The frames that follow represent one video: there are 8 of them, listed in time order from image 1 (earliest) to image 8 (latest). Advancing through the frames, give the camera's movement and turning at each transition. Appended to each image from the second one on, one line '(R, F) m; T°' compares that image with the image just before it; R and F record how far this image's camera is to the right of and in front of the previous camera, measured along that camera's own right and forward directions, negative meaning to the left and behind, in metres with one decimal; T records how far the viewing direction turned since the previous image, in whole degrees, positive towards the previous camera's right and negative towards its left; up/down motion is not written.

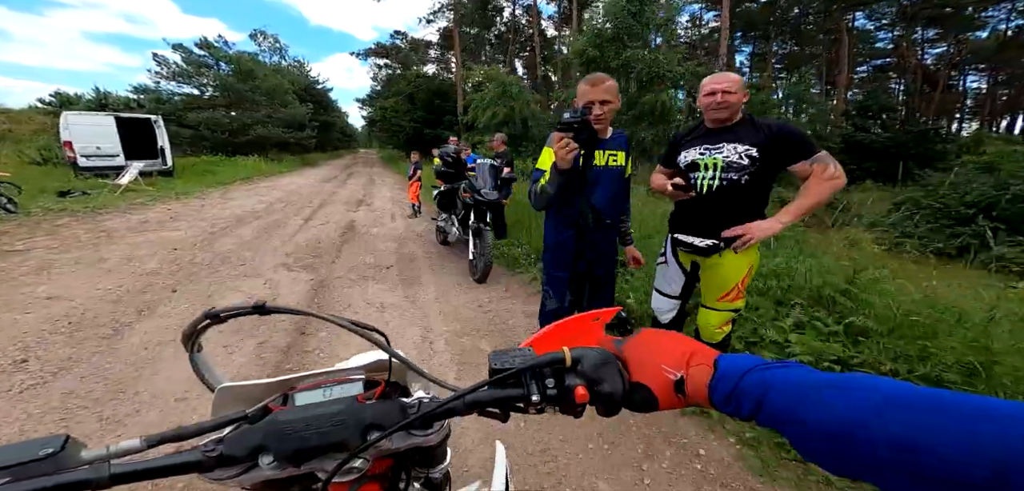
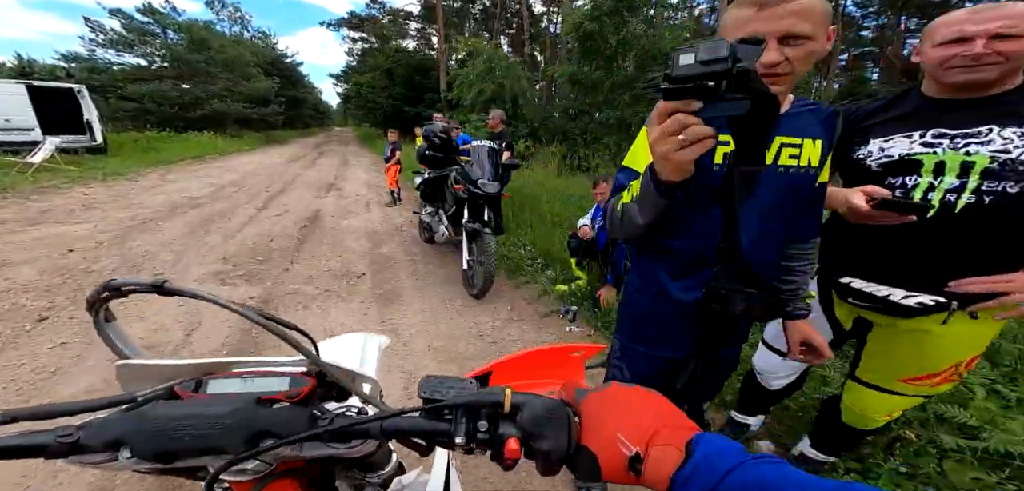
(-0.2, +0.9) m; +3°
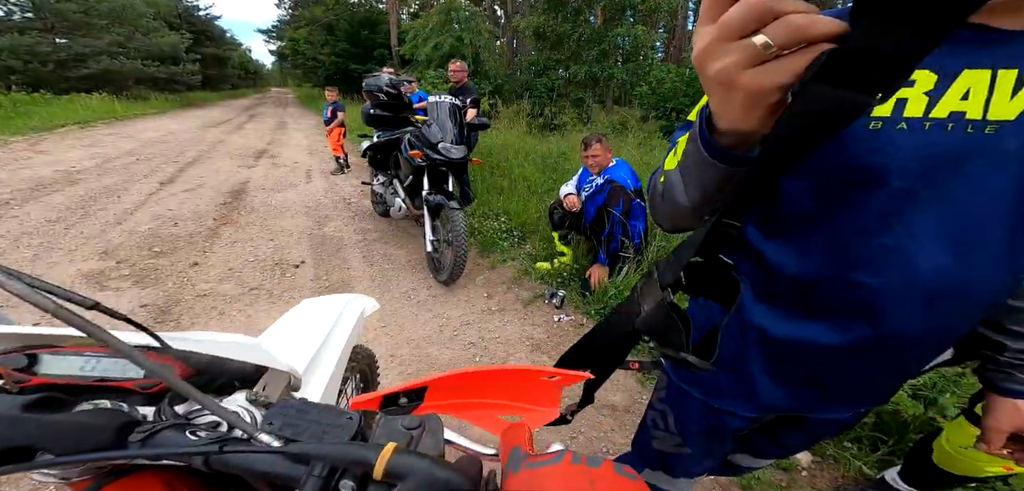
(-0.1, +0.6) m; +5°
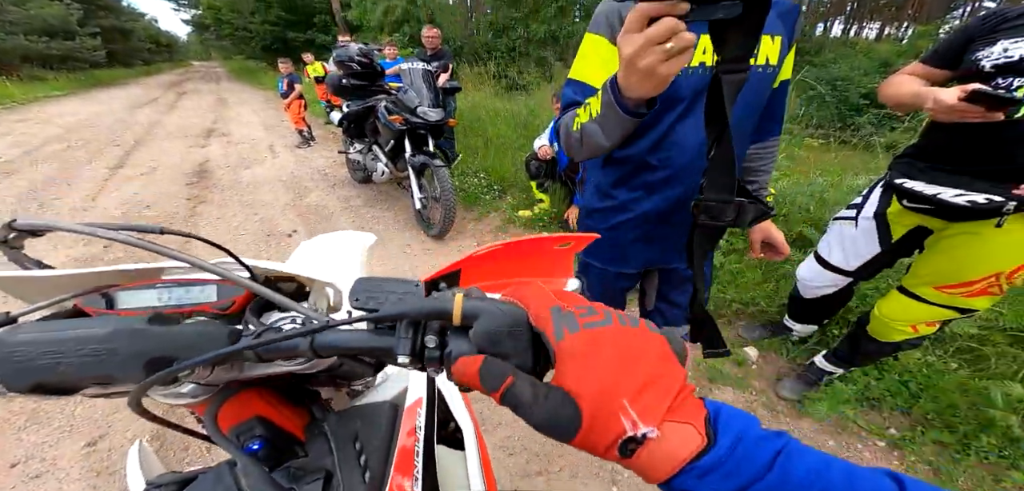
(-0.2, -0.2) m; +6°
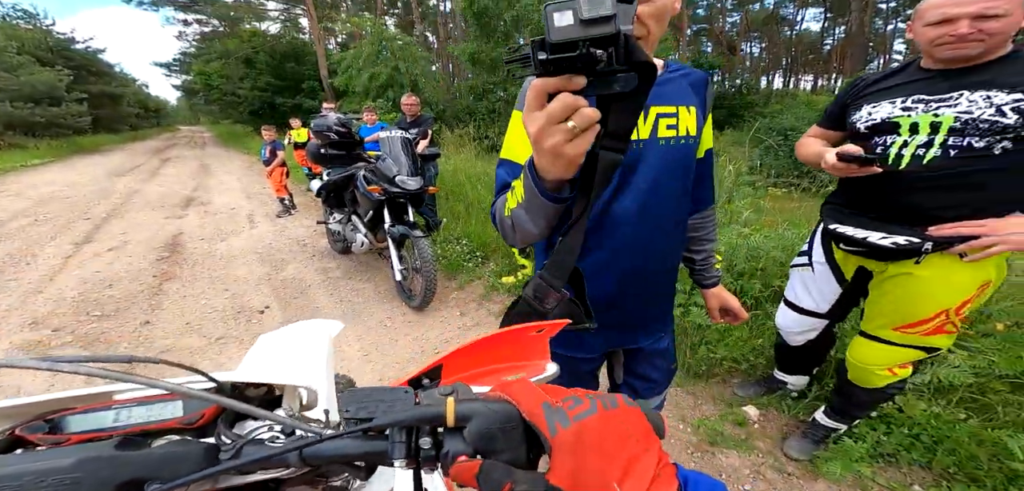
(0.0, +0.1) m; +2°
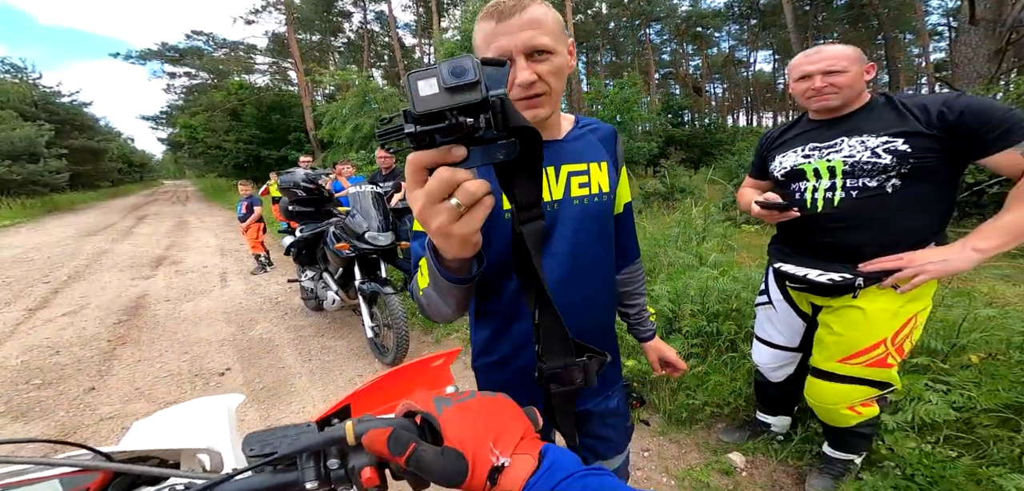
(+0.1, 0.0) m; +2°
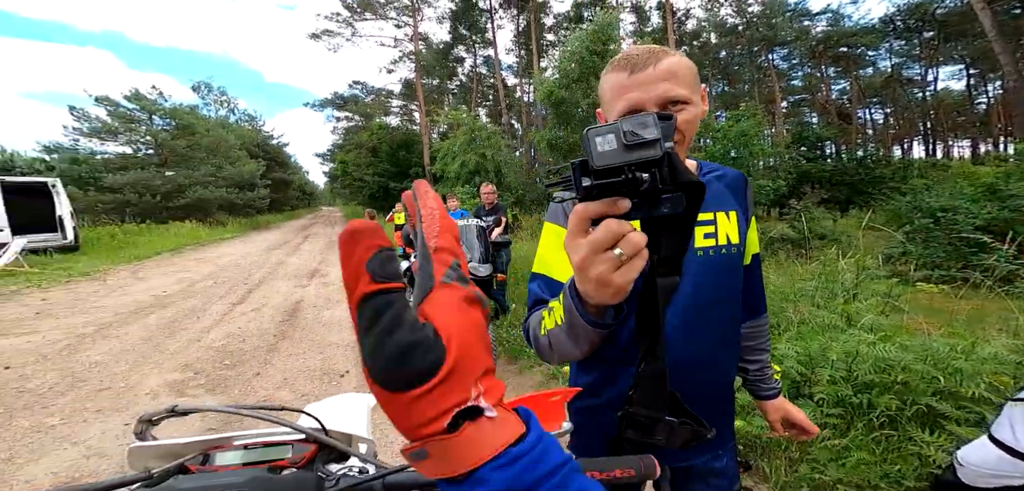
(+0.1, -0.1) m; -15°
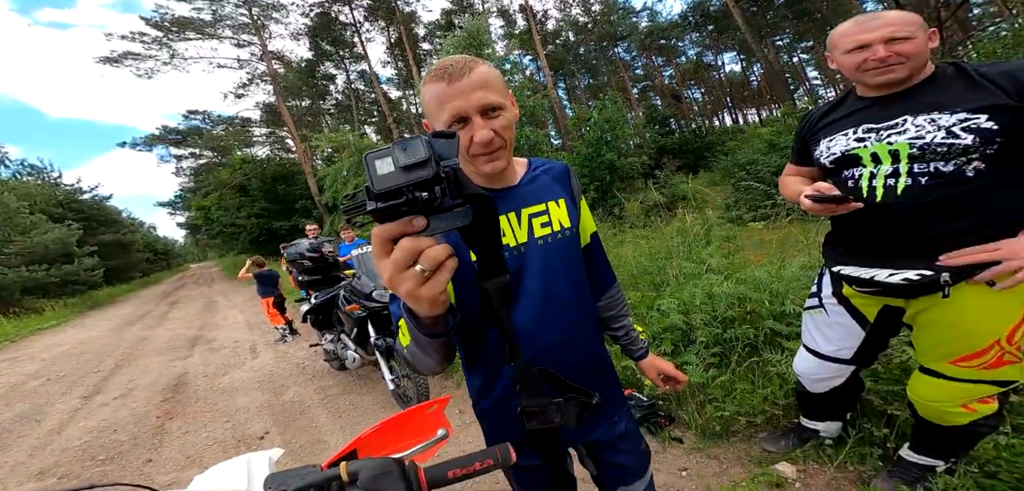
(0.0, -0.1) m; +13°
